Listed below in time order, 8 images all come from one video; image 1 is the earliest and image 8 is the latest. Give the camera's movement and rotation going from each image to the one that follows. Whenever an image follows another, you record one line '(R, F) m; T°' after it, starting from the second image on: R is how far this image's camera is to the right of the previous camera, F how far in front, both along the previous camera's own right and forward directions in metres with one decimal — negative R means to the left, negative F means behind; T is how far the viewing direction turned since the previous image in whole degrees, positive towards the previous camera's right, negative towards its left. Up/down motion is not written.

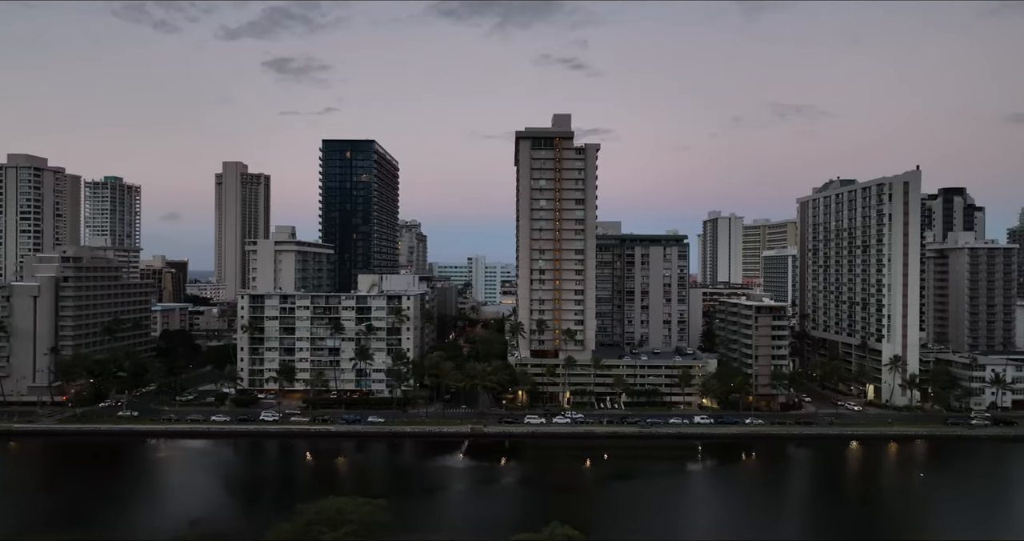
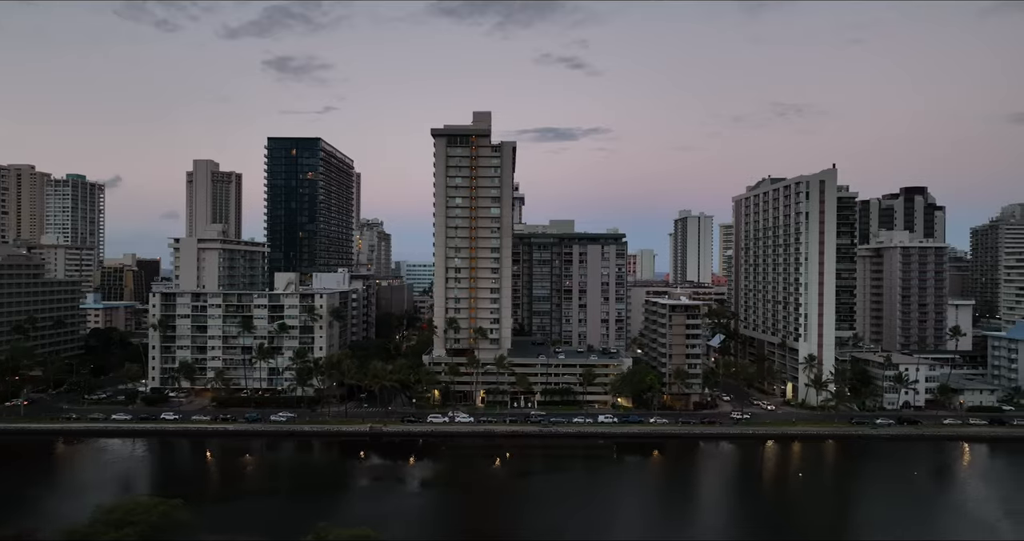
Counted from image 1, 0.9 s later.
(+10.4, +0.4) m; 0°
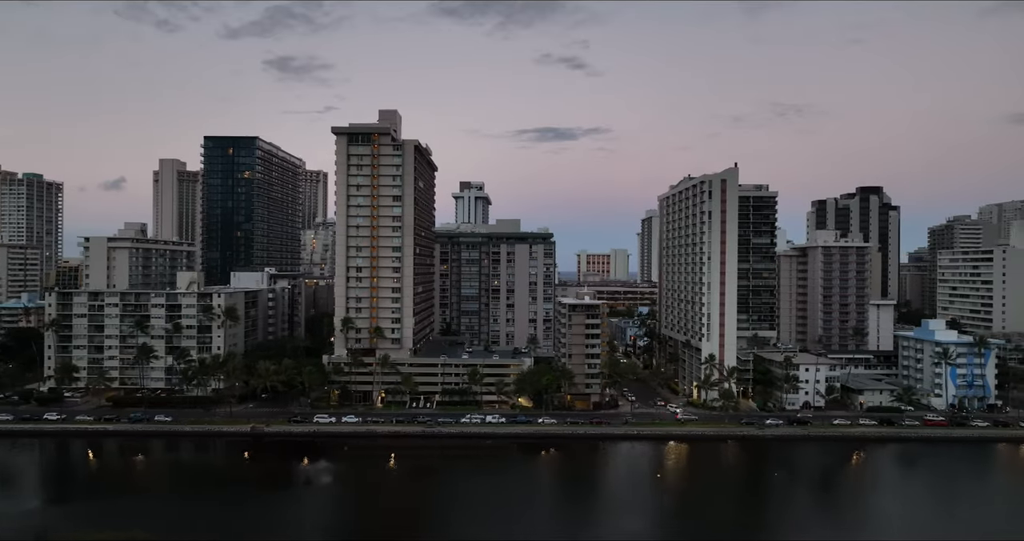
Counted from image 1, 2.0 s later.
(+12.2, +0.4) m; 0°
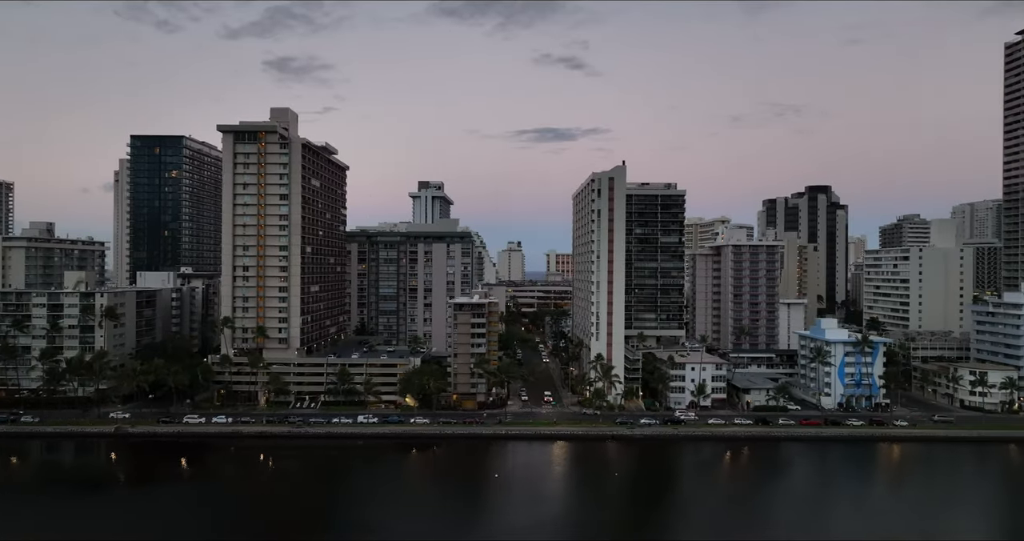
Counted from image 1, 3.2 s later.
(+13.5, +0.6) m; 0°
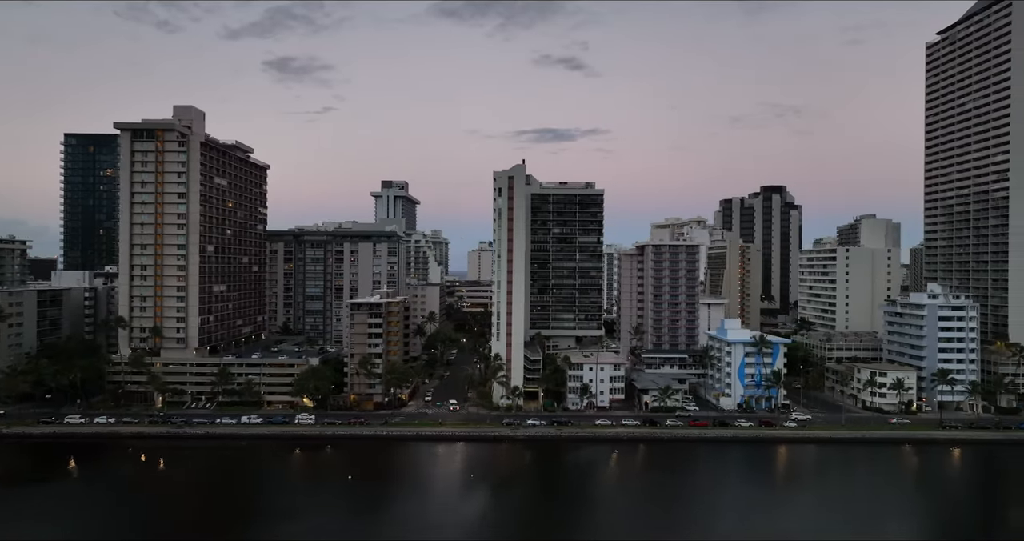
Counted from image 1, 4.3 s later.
(+11.9, +0.5) m; 0°
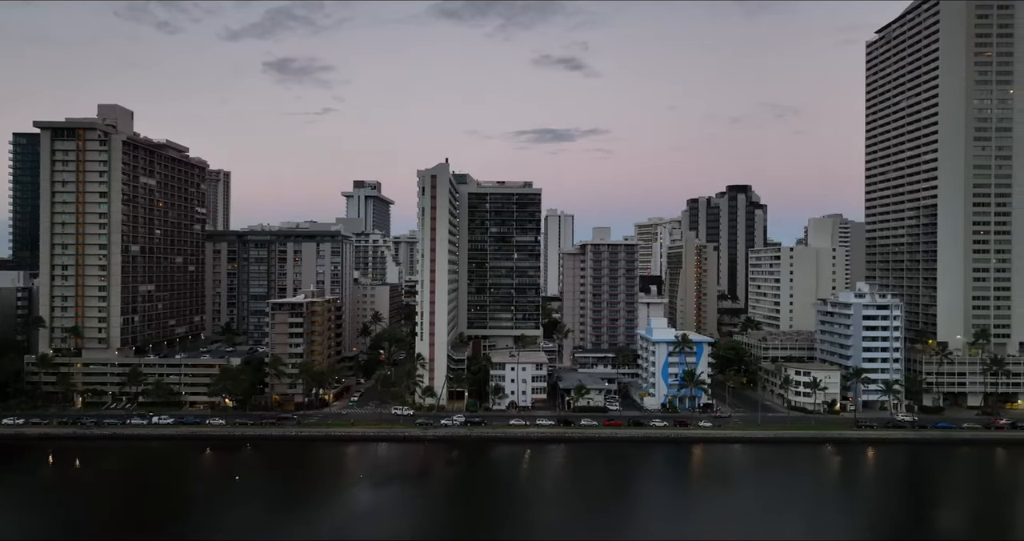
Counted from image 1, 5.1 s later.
(+9.0, +0.4) m; 0°
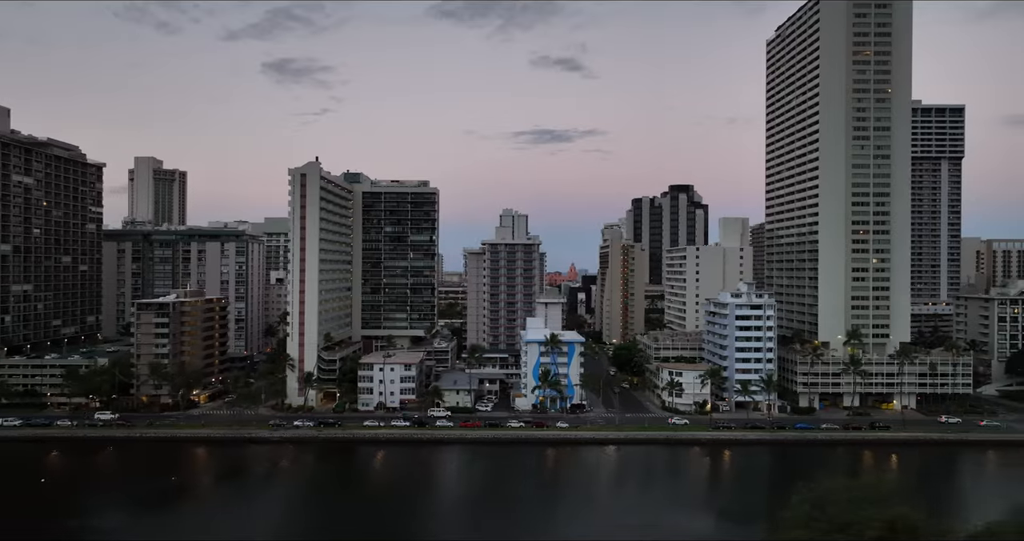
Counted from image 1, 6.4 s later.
(+14.9, +0.7) m; 0°
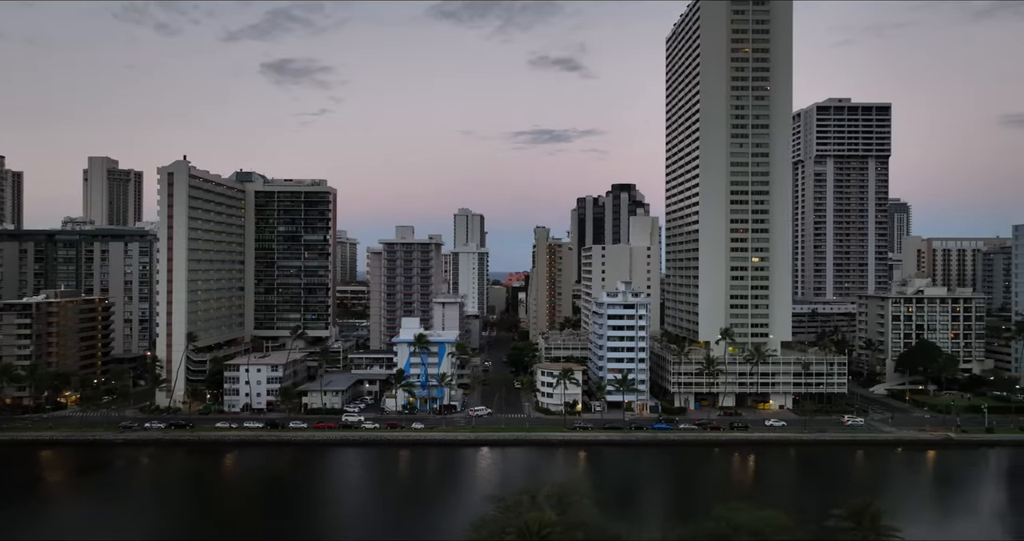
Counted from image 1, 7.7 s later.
(+14.8, +0.8) m; 0°
